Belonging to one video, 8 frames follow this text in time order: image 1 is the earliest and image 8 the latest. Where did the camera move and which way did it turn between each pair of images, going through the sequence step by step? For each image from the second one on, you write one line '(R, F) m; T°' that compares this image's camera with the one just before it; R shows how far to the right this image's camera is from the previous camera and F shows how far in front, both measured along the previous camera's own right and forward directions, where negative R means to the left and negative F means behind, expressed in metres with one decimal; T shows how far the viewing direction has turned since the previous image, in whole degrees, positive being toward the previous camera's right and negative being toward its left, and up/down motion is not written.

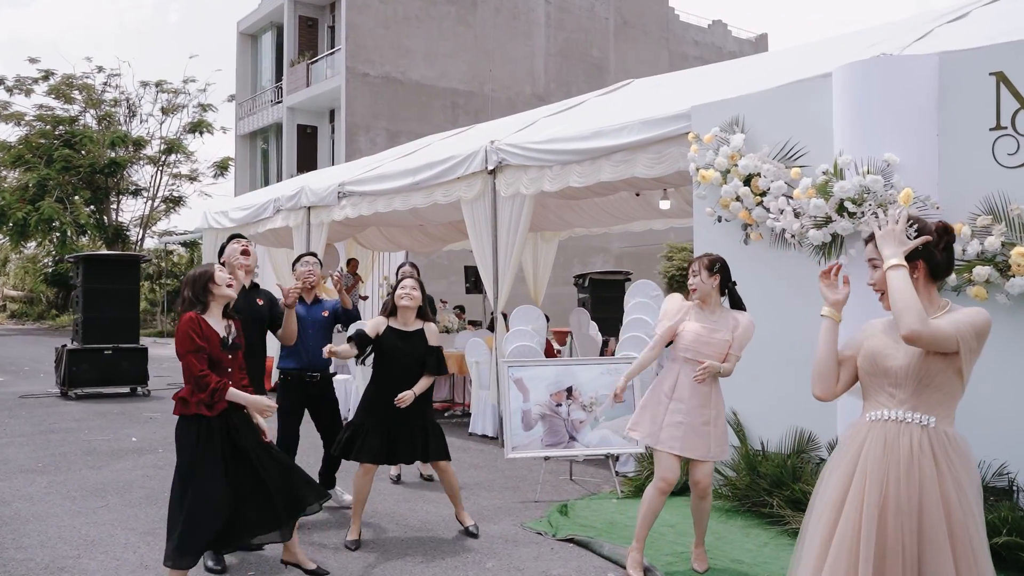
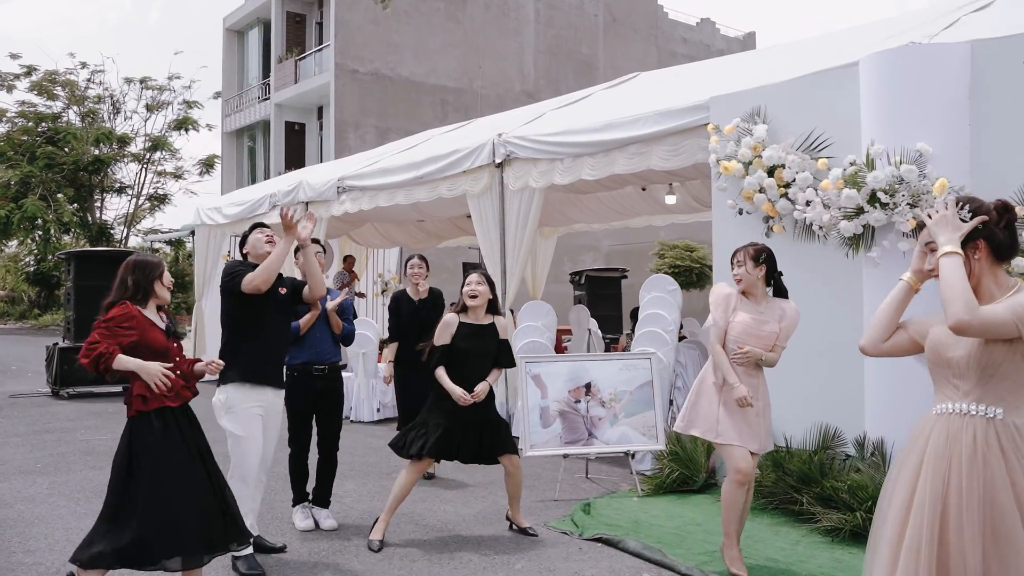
(-0.2, +0.1) m; +1°
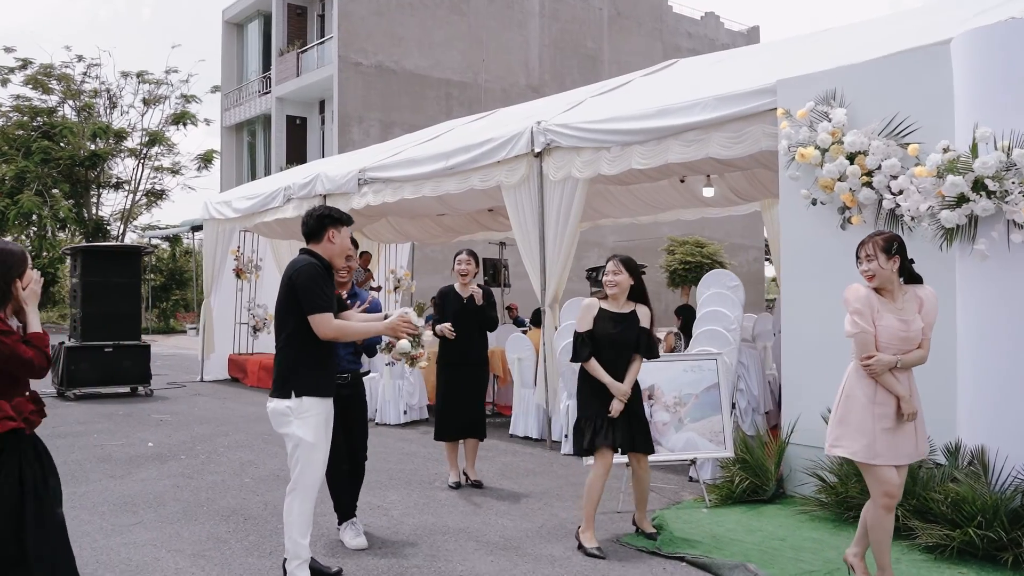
(-0.4, +0.4) m; 0°
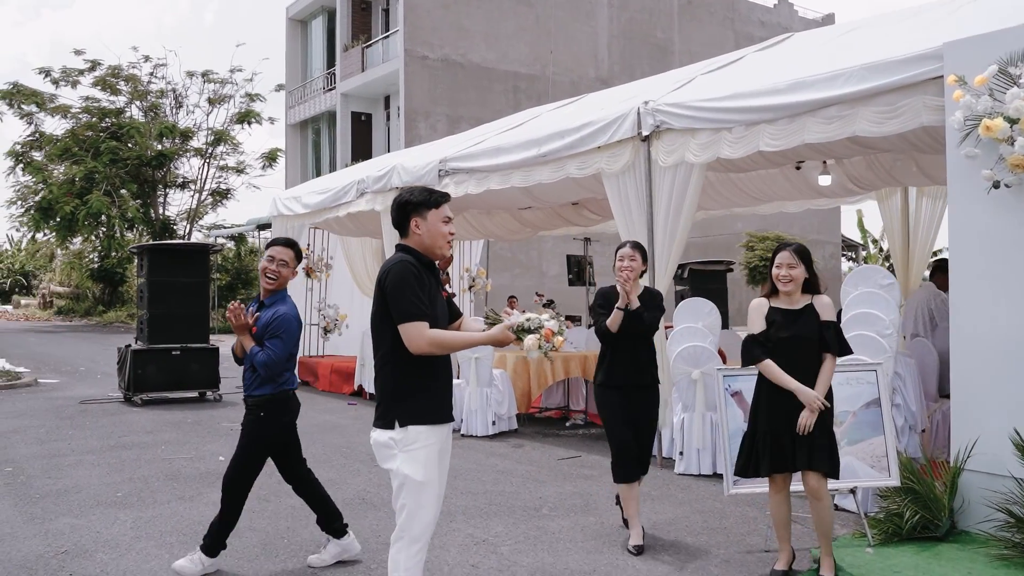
(-0.3, +0.8) m; -3°
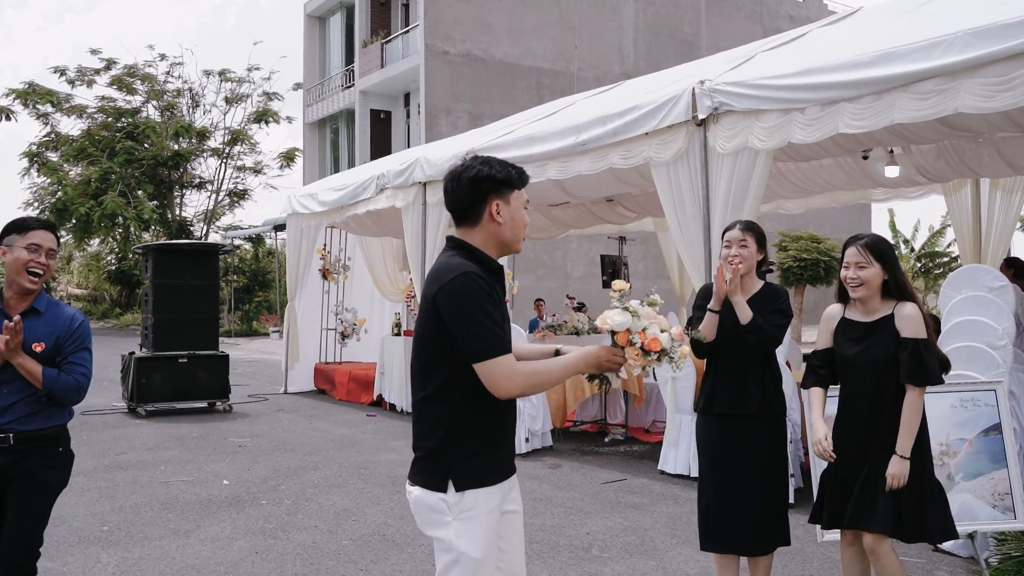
(-0.1, +0.8) m; -1°
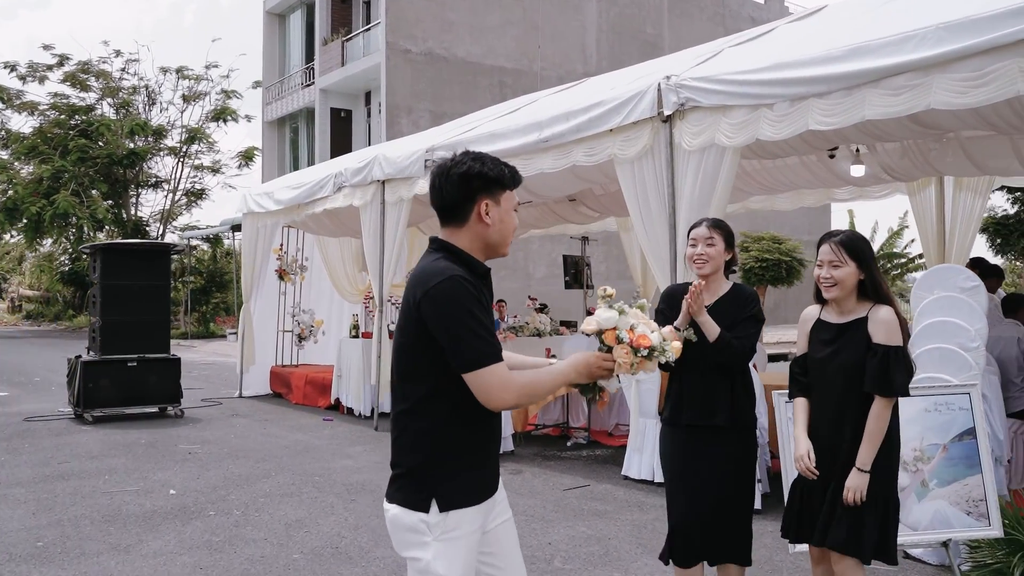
(0.0, +0.2) m; +2°
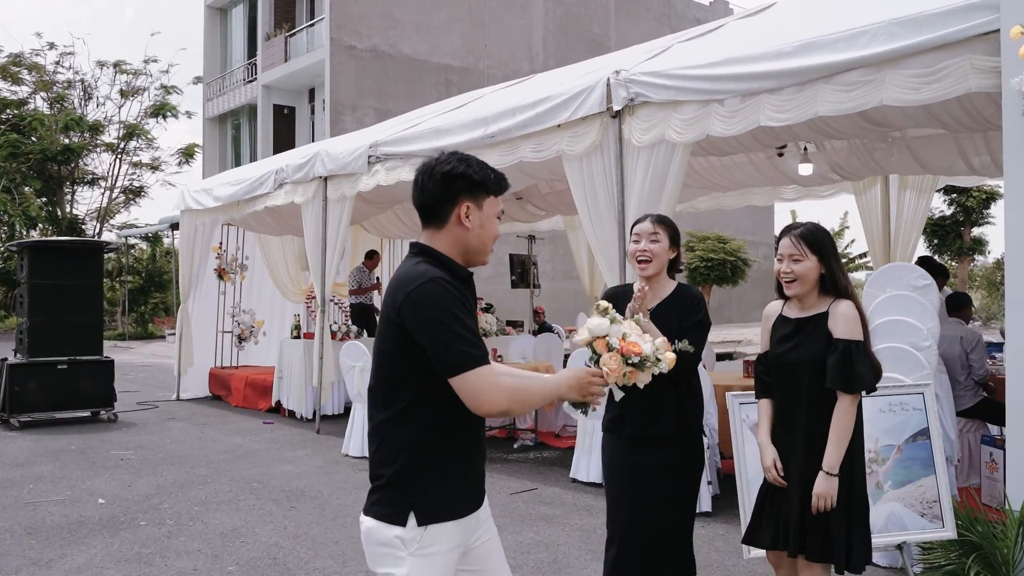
(0.0, +0.2) m; +3°
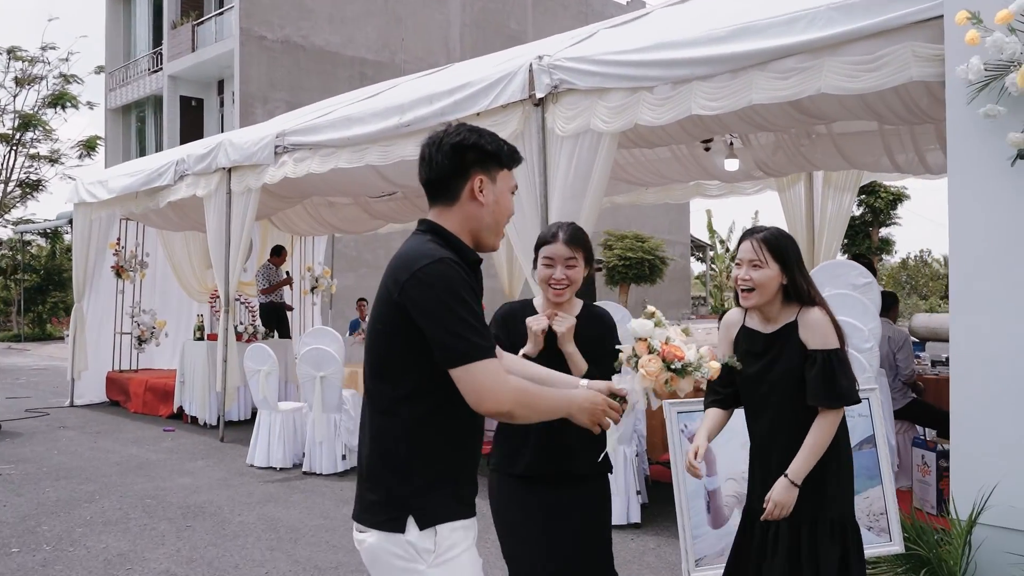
(0.0, +0.4) m; +5°
